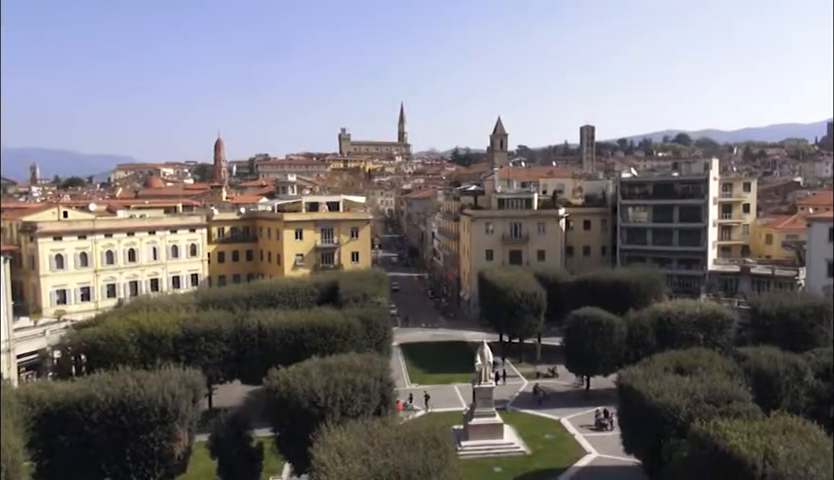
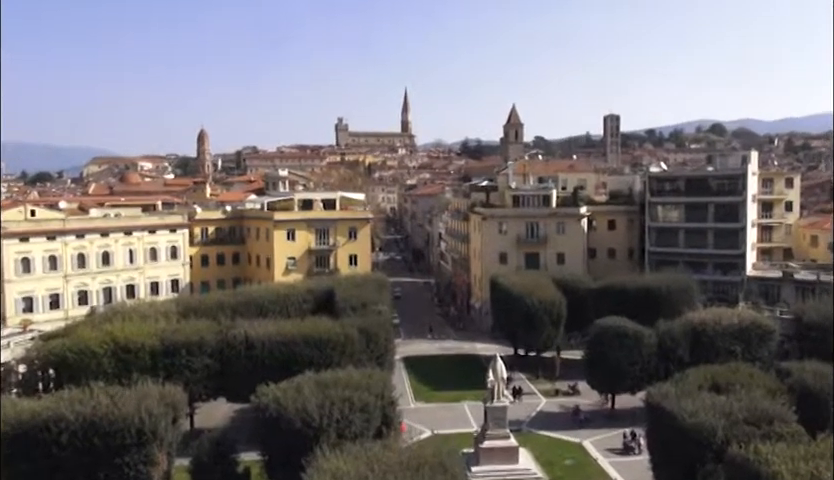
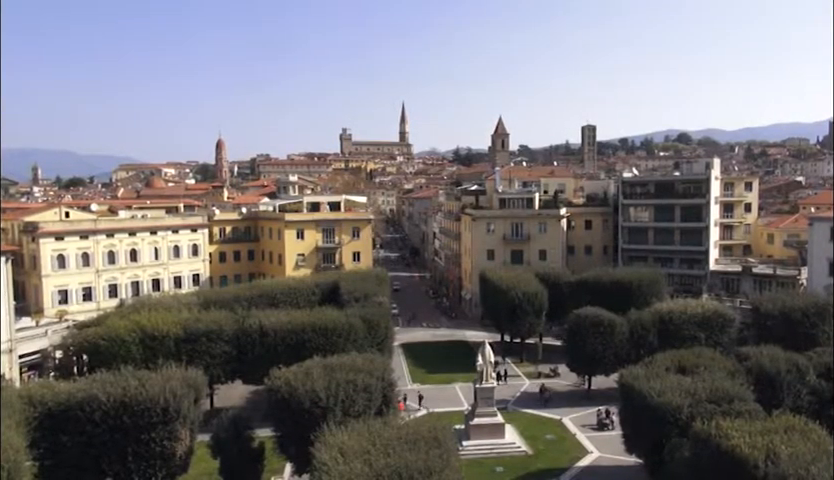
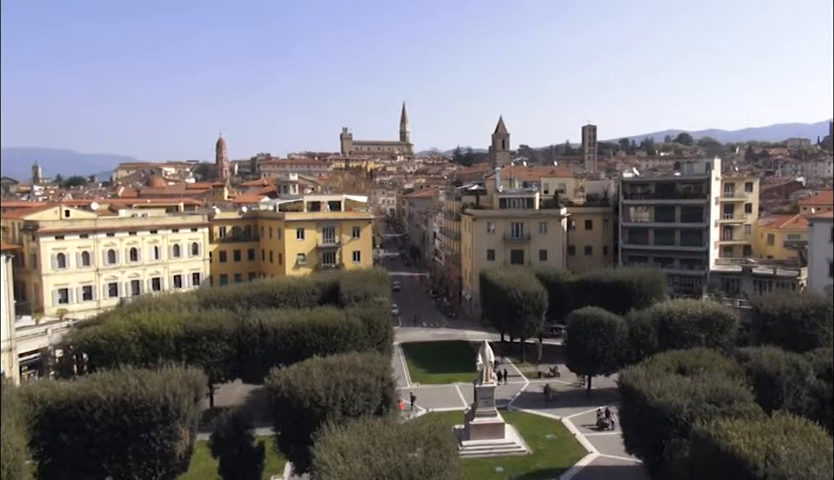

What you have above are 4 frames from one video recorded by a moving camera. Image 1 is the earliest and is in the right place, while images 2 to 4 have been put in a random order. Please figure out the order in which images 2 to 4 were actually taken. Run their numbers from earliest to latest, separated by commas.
3, 4, 2
